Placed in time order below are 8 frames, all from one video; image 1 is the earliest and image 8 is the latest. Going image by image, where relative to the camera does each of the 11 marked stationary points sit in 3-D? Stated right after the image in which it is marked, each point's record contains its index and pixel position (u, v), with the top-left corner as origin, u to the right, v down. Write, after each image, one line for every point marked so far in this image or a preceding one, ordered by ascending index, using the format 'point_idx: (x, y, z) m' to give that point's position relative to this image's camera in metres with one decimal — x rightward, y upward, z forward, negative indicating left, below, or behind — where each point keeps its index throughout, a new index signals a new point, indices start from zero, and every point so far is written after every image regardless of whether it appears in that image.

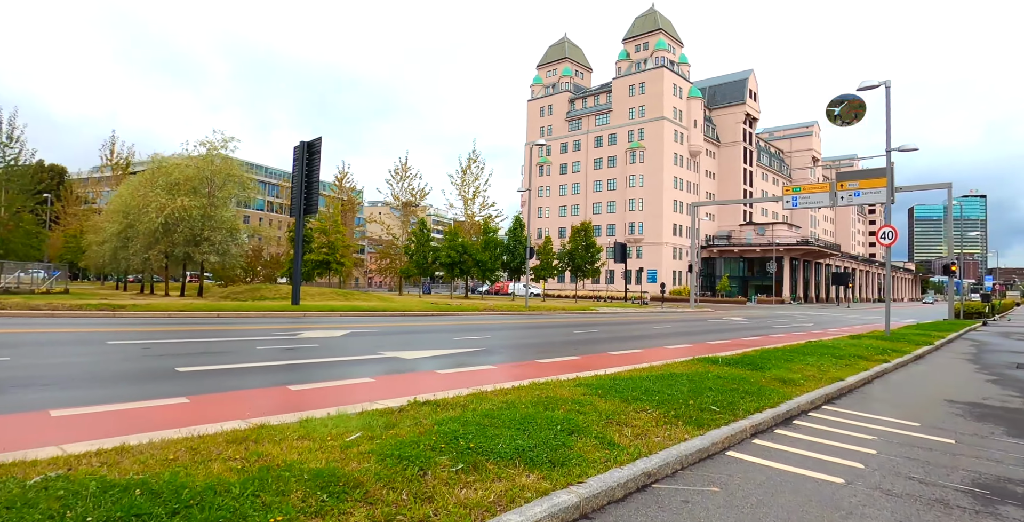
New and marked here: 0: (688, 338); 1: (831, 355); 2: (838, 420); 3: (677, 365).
0: (+5.4, -2.3, +16.5) m
1: (+5.5, -1.6, +9.3) m
2: (+3.5, -1.7, +5.9) m
3: (+2.4, -1.5, +8.1) m
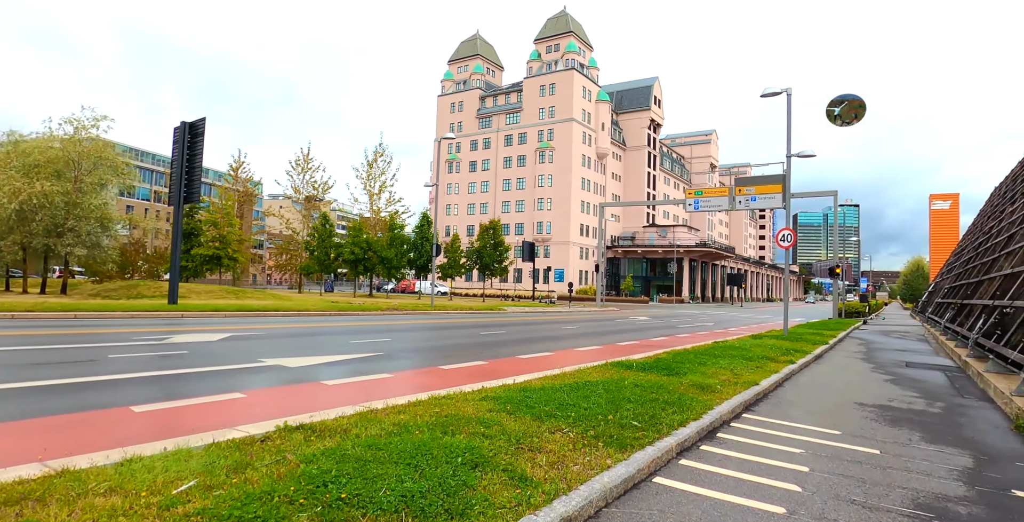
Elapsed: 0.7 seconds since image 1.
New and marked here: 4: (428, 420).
0: (+2.6, -2.3, +16.2) m
1: (+3.8, -1.6, +9.2) m
2: (+2.5, -1.7, +5.5) m
3: (+1.1, -1.5, +7.5) m
4: (-0.8, -1.5, +5.2) m
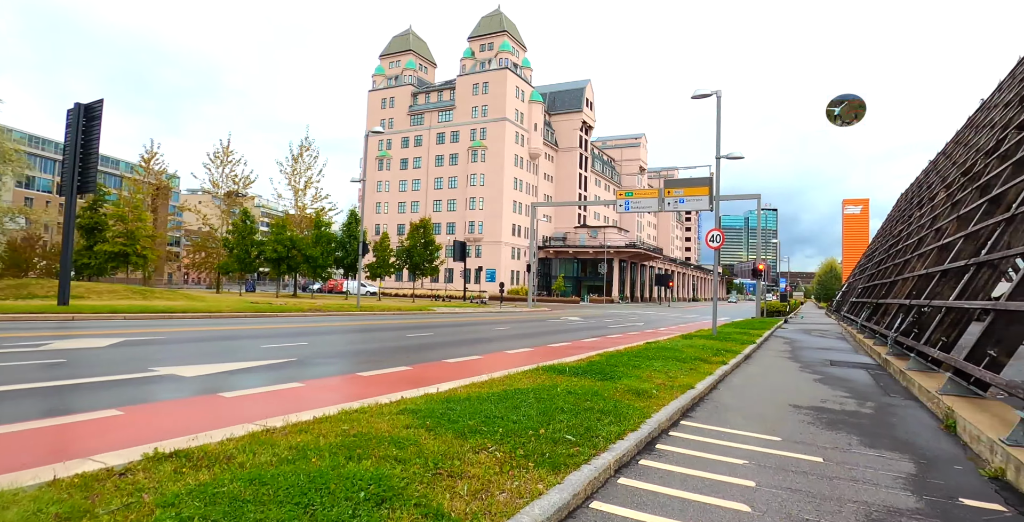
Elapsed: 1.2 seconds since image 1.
0: (+0.6, -2.3, +15.8) m
1: (+2.7, -1.6, +9.0) m
2: (+1.8, -1.7, +5.1) m
3: (+0.1, -1.5, +7.0) m
4: (-1.5, -1.5, +4.5) m
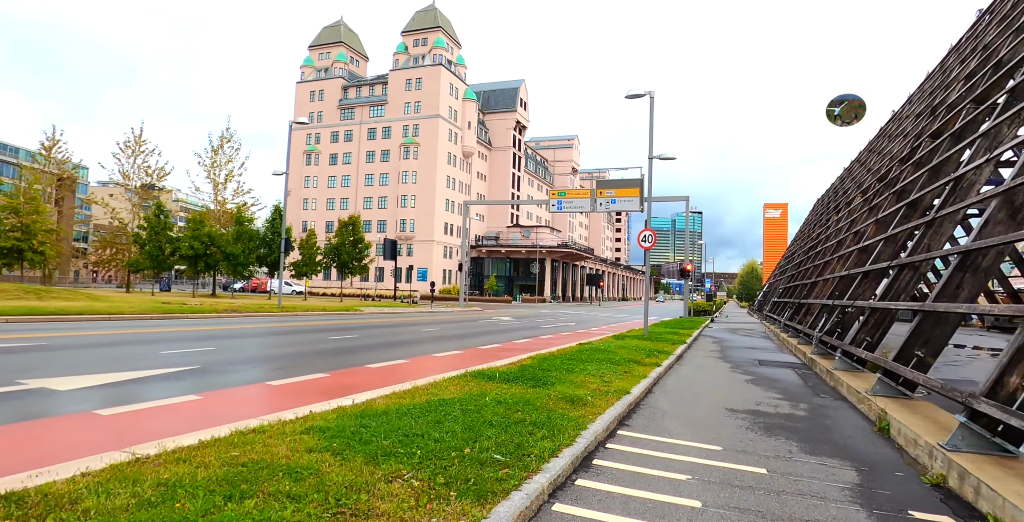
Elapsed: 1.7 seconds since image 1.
0: (-1.4, -2.2, +15.2) m
1: (+1.5, -1.6, +8.7) m
2: (+1.1, -1.7, +4.7) m
3: (-0.8, -1.4, +6.4) m
4: (-2.0, -1.4, +3.7) m
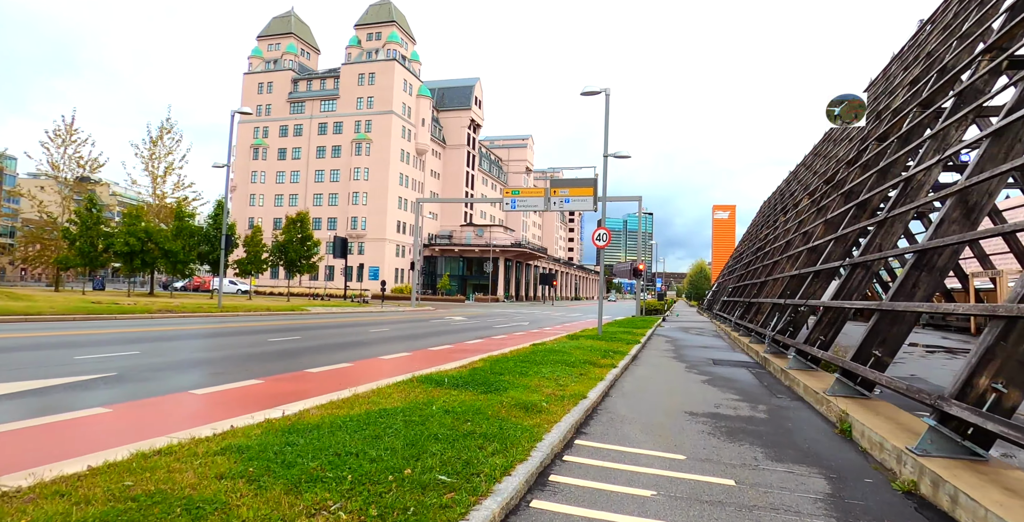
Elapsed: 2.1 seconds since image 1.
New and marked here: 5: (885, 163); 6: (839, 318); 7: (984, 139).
0: (-2.7, -2.2, +14.6) m
1: (+0.8, -1.5, +8.3) m
2: (+0.7, -1.6, +4.3) m
3: (-1.3, -1.4, +5.8) m
4: (-2.3, -1.4, +3.1) m
5: (+7.0, +1.8, +10.2) m
6: (+4.9, -0.9, +8.2) m
7: (+5.2, +1.4, +6.1) m
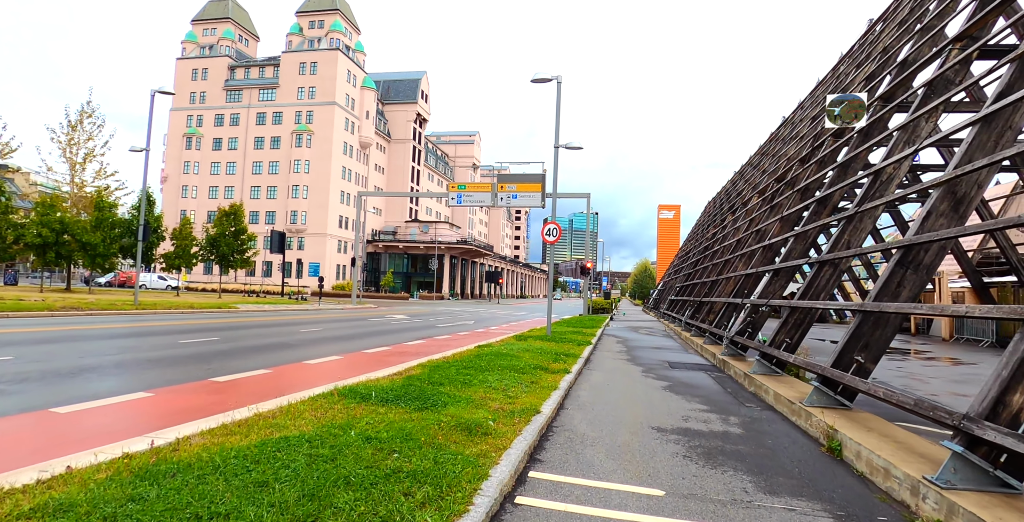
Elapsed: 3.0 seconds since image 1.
0: (-4.1, -2.0, +13.3) m
1: (0.0, -1.4, +7.4) m
2: (+0.3, -1.5, +3.4) m
3: (-1.8, -1.3, +4.7) m
4: (-2.6, -1.3, +1.9) m
5: (+6.1, +1.9, +9.9) m
6: (+4.1, -0.8, +7.7) m
7: (+4.7, +1.4, +5.6) m
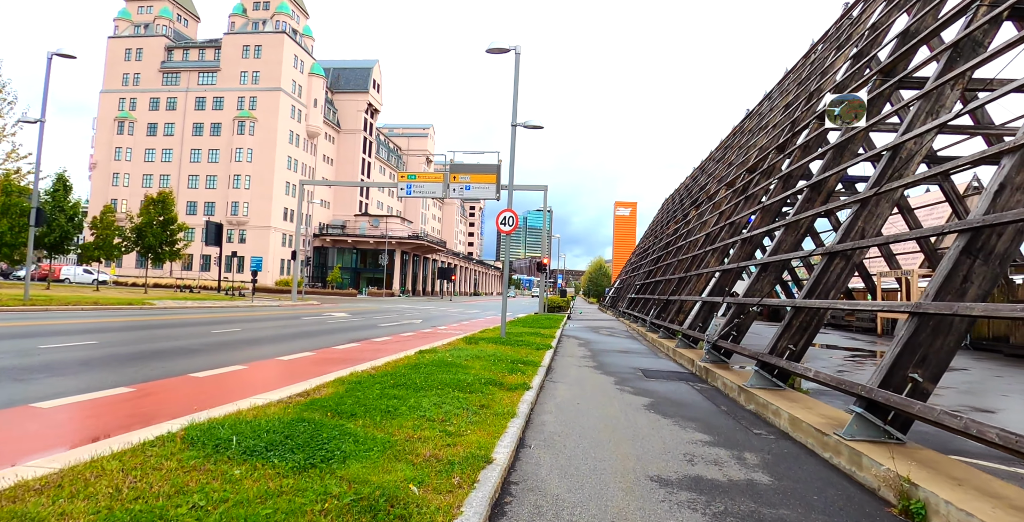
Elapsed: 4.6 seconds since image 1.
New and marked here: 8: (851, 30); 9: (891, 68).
0: (-5.1, -1.8, +11.2) m
1: (-0.6, -1.3, +5.7) m
2: (+0.1, -1.4, +1.8) m
3: (-2.2, -1.1, +2.9) m
4: (-2.7, -1.1, 0.0) m
5: (+5.3, +2.0, +8.8) m
6: (+3.5, -0.7, +6.3) m
7: (+4.3, +1.5, +4.3) m
8: (+7.9, +5.4, +12.7) m
9: (+6.1, +3.1, +8.8) m
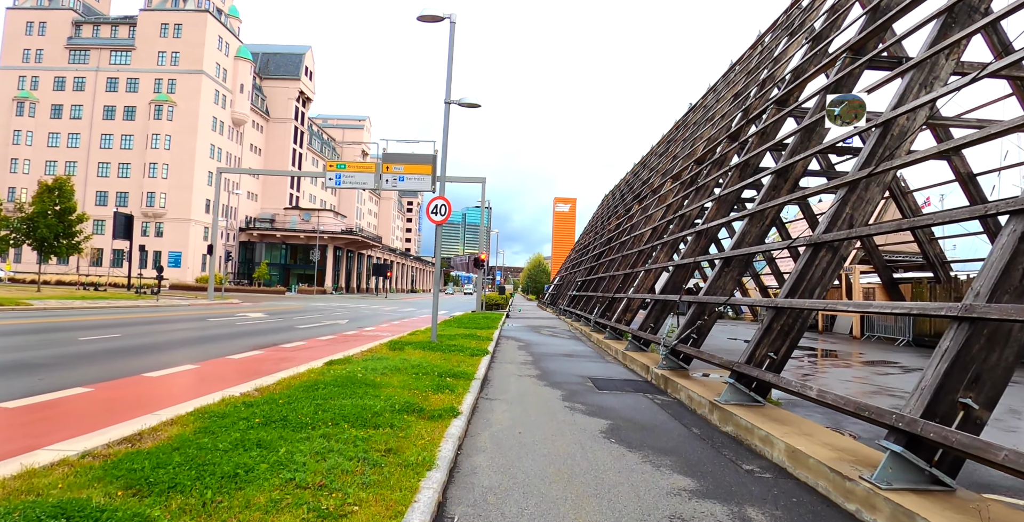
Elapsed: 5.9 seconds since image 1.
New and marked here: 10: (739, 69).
0: (-6.3, -1.6, +9.3) m
1: (-1.2, -1.2, +4.3) m
2: (-0.1, -1.3, +0.5) m
3: (-2.5, -1.1, +1.3) m
4: (-2.6, -1.1, -1.6) m
5: (+4.3, +2.0, +7.9) m
6: (+2.8, -0.6, +5.3) m
7: (+3.8, +1.5, +3.4) m
8: (+6.5, +5.5, +12.2) m
9: (+5.1, +3.2, +8.1) m
10: (+6.4, +5.5, +15.4) m
